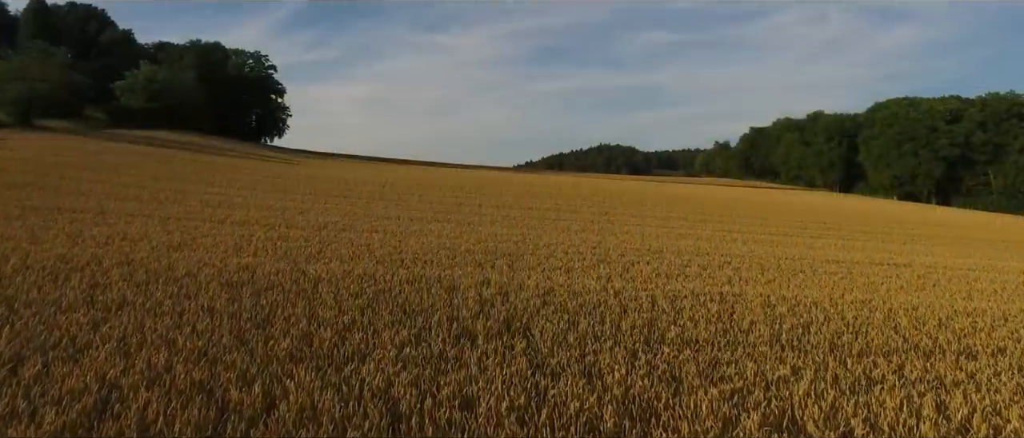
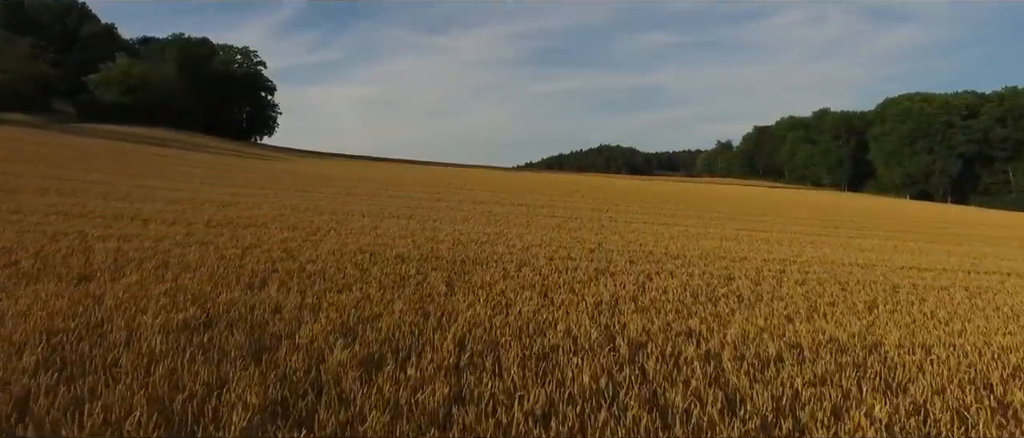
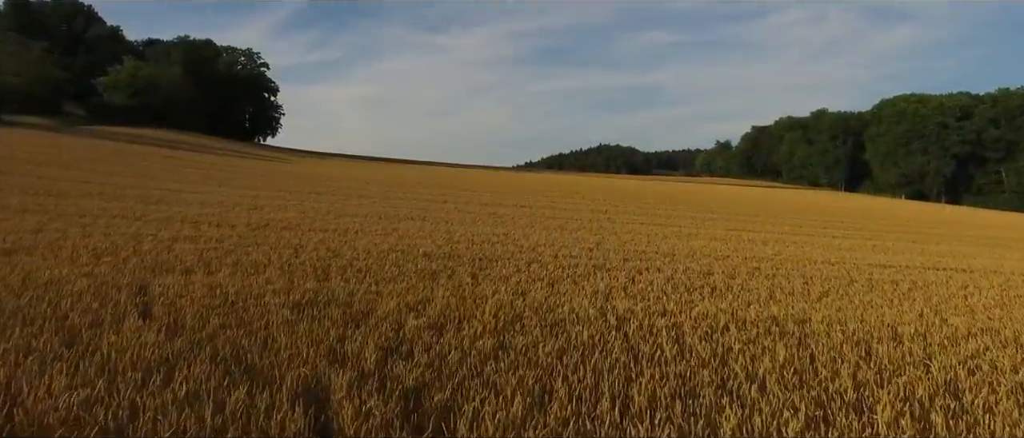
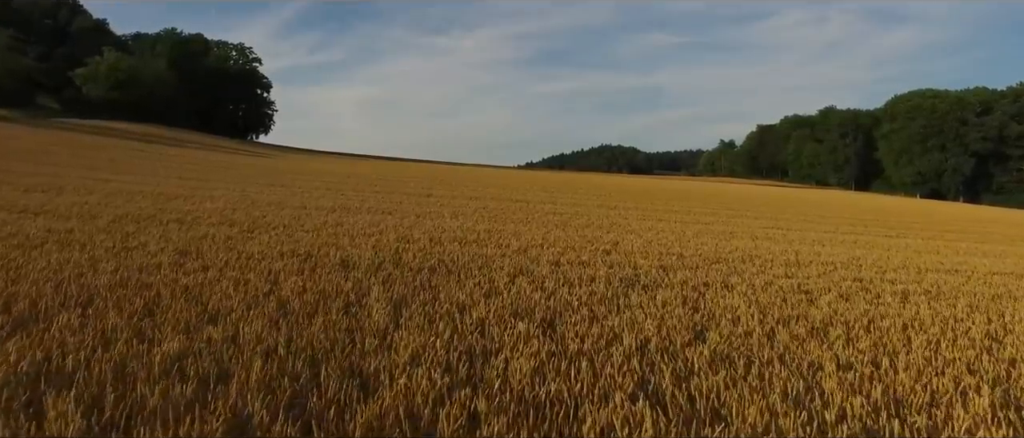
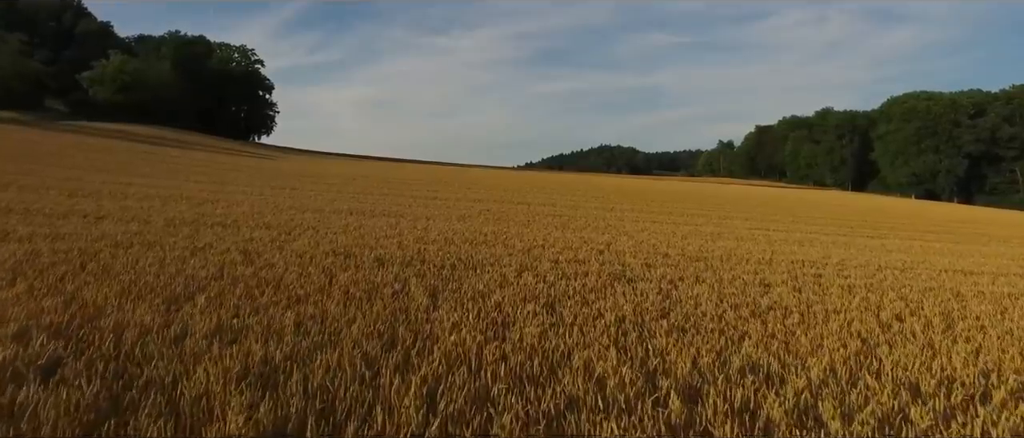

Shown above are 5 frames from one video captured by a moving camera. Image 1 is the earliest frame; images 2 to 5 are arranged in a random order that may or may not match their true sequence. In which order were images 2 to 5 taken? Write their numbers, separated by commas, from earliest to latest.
3, 2, 5, 4
